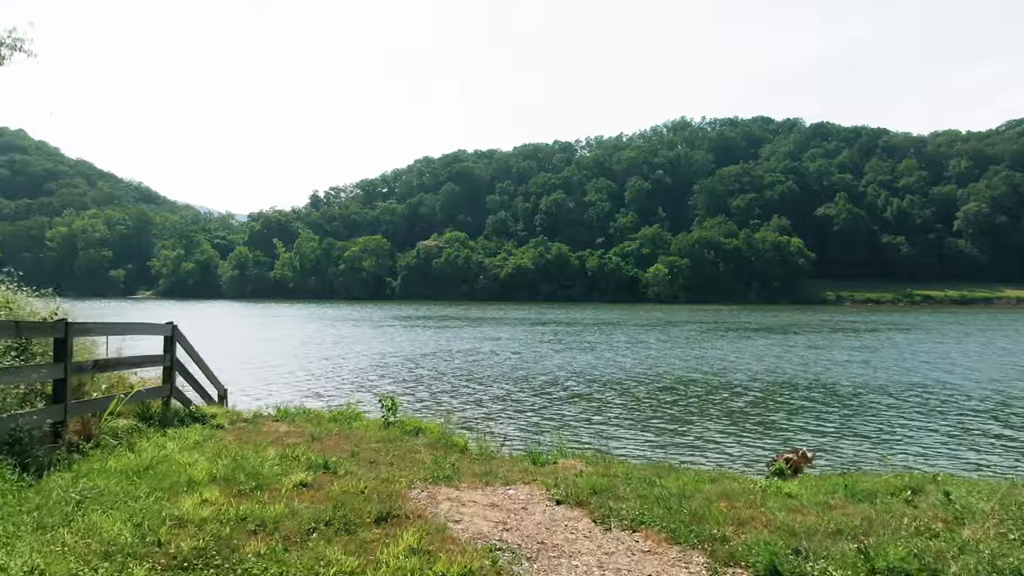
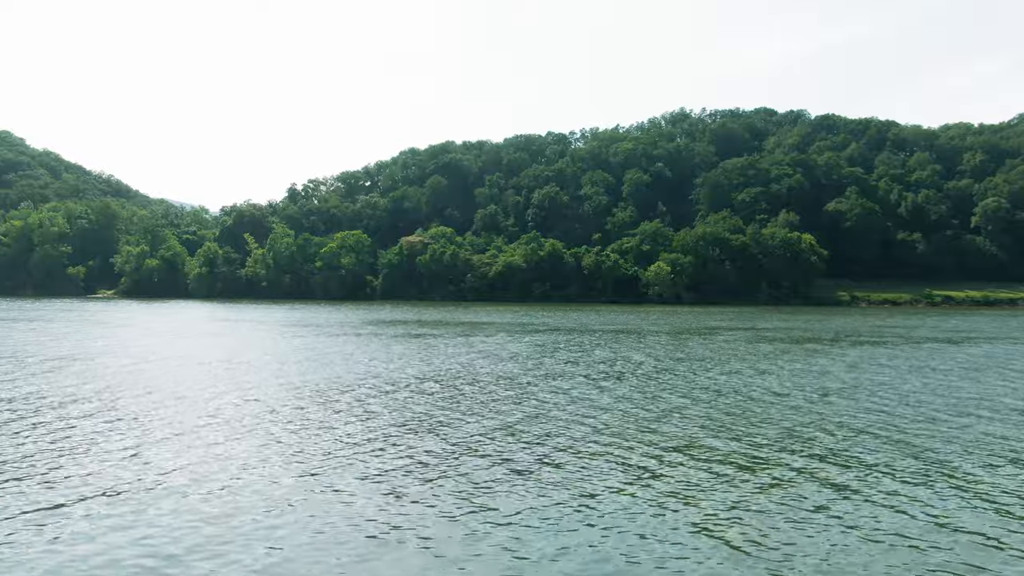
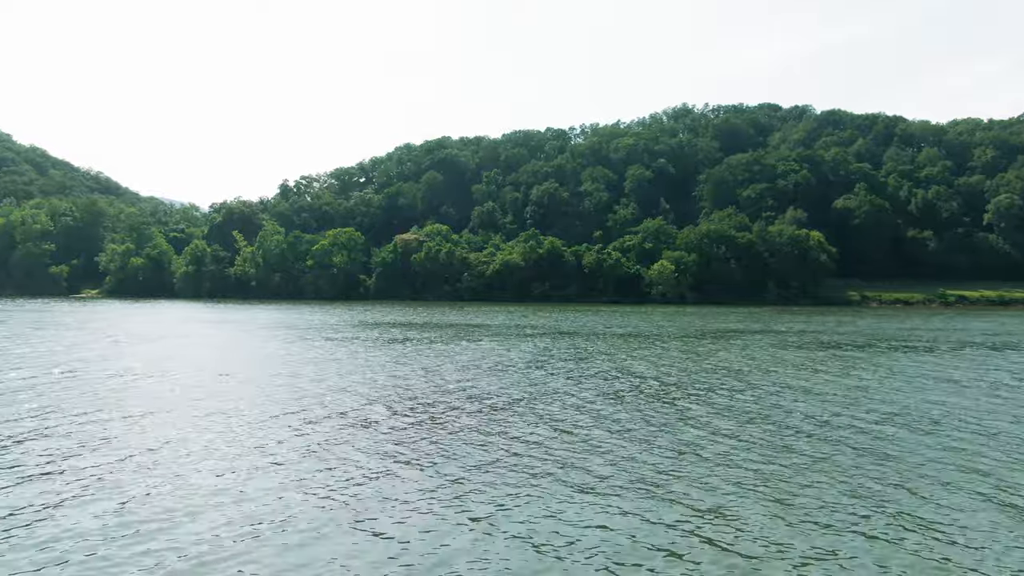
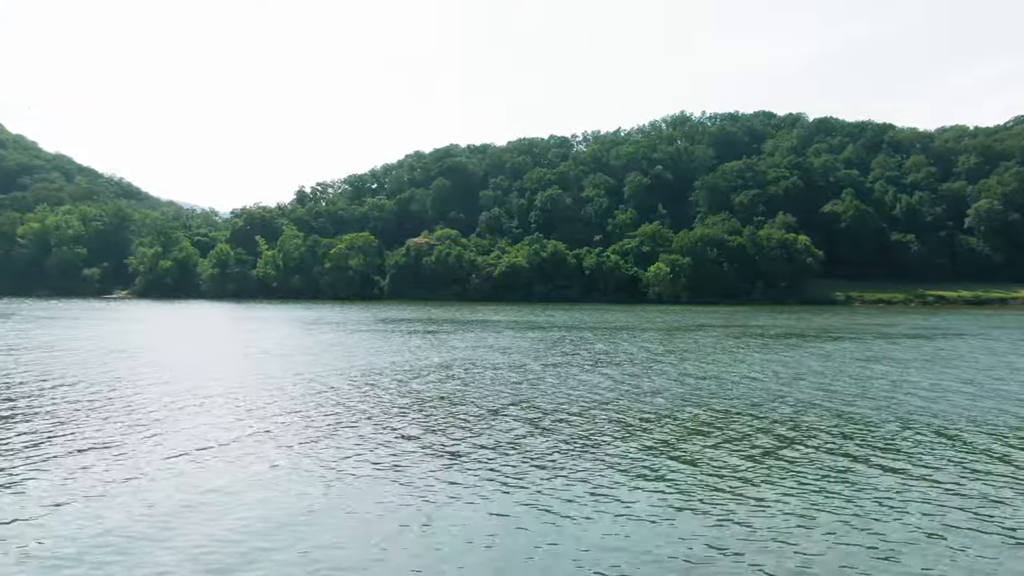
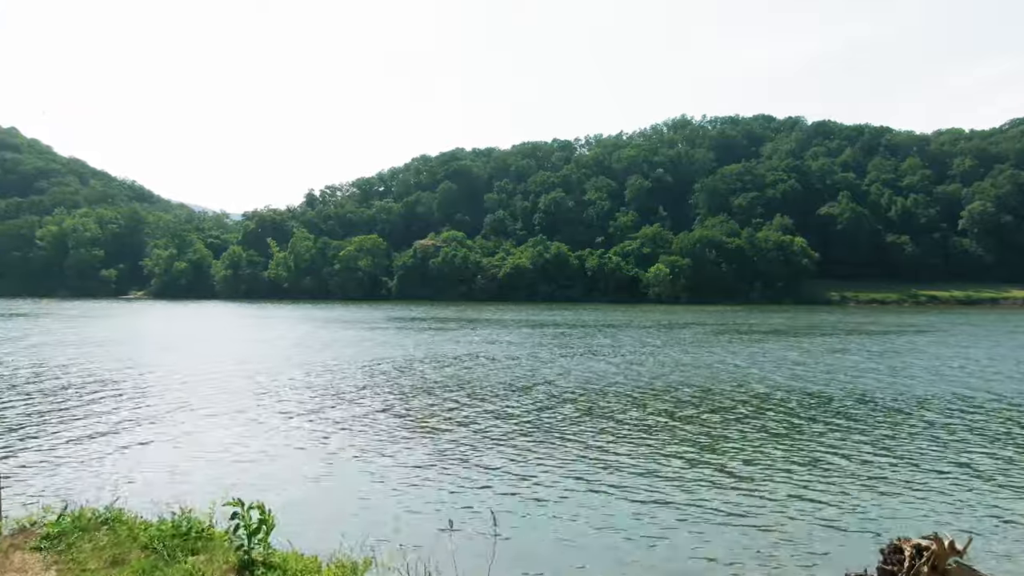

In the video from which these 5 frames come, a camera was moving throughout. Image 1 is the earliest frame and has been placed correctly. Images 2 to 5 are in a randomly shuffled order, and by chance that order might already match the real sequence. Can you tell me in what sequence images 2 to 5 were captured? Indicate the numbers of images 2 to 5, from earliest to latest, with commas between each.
5, 4, 2, 3
